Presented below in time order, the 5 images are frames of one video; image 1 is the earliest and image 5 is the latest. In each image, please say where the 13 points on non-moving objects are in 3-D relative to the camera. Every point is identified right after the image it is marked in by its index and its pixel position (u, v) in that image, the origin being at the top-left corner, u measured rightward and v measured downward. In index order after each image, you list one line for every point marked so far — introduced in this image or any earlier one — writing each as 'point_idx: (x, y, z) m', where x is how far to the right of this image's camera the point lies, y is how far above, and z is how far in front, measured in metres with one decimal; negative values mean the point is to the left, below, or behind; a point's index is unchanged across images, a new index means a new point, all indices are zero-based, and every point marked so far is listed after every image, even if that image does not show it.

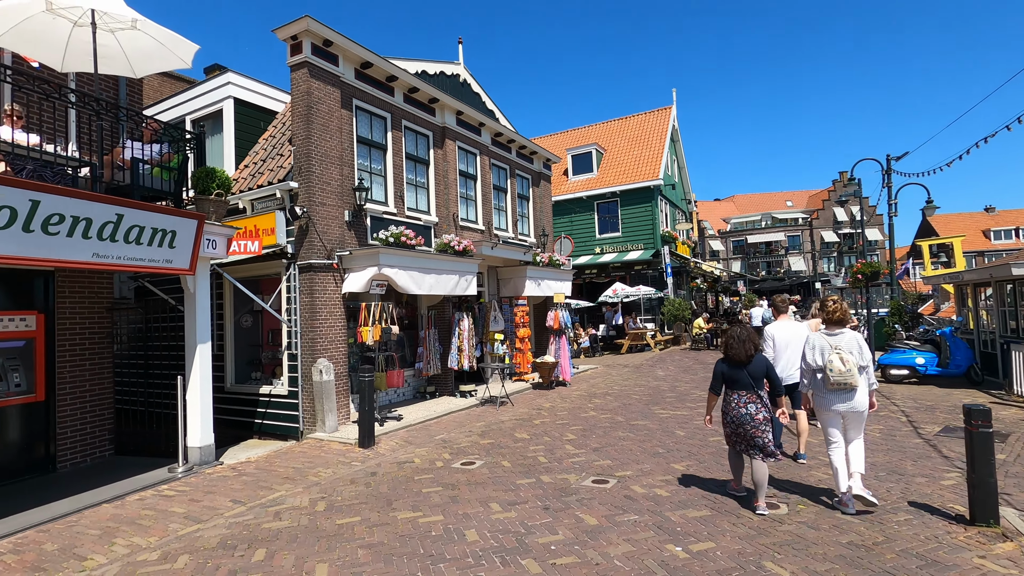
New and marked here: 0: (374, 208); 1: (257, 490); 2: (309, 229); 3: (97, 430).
0: (-2.5, +1.5, +9.8) m
1: (-2.9, -2.3, +6.0) m
2: (-3.3, +1.0, +8.7) m
3: (-5.8, -2.0, +7.5) m
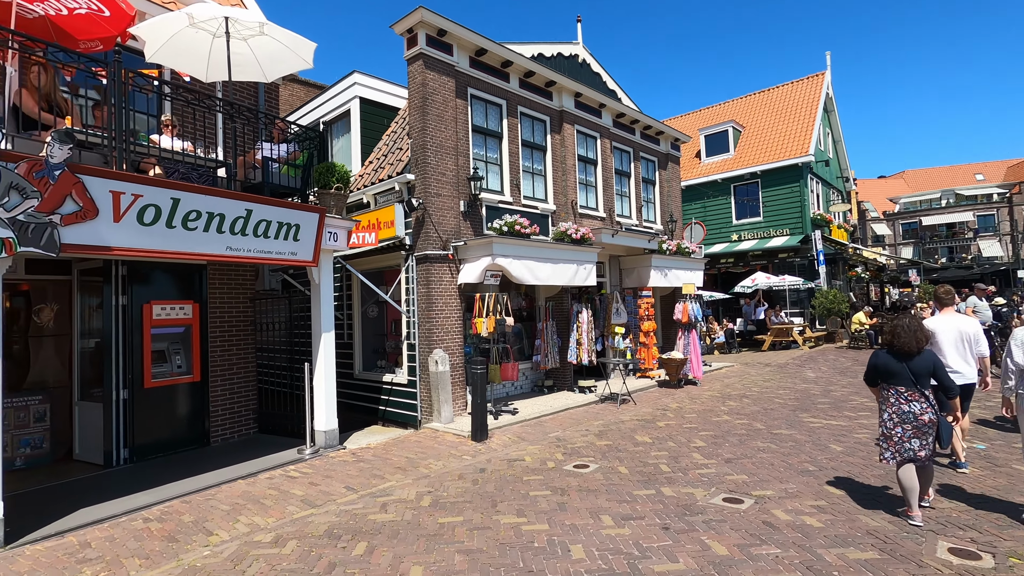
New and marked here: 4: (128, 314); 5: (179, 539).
0: (-0.4, +1.6, +9.7) m
1: (-1.6, -2.2, +6.0) m
2: (-1.4, +1.1, +8.7) m
3: (-4.1, -1.9, +8.2) m
4: (-5.0, -0.3, +7.0) m
5: (-2.8, -2.1, +4.5) m
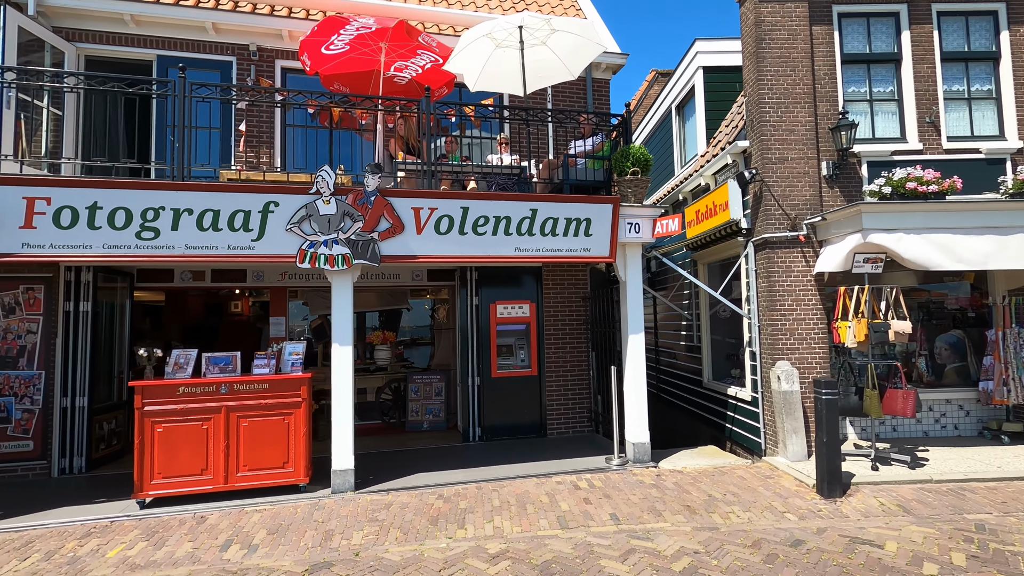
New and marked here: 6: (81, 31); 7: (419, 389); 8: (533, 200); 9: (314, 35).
0: (+4.6, +1.8, +6.8) m
1: (+1.3, -2.1, +5.0) m
2: (+3.2, +1.2, +6.8) m
3: (+1.0, -1.9, +8.4) m
4: (-0.5, -0.4, +8.2) m
5: (-0.7, -2.1, +4.8) m
6: (-5.6, +3.4, +7.0) m
7: (-1.6, -1.7, +9.0) m
8: (+0.2, +1.0, +6.0) m
9: (-2.5, +3.1, +6.6) m
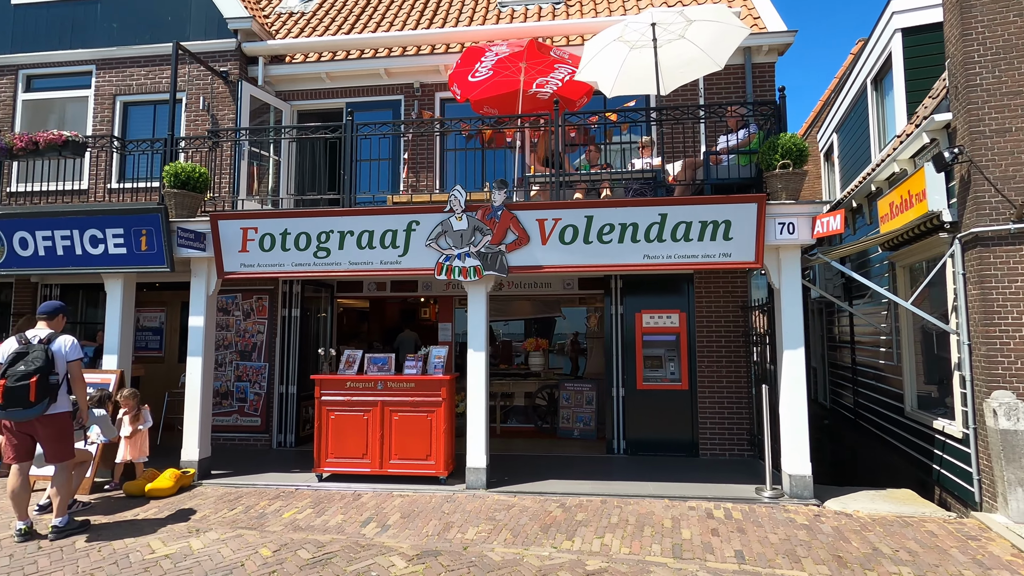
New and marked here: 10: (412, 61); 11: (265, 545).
0: (+5.9, +1.7, +4.9) m
1: (+2.2, -2.2, +4.4) m
2: (+4.7, +1.1, +5.4) m
3: (+3.2, -2.0, +7.6) m
4: (+1.7, -0.5, +7.9) m
5: (+0.3, -2.2, +4.9) m
6: (-3.6, +3.2, +8.8) m
7: (+1.0, -1.9, +9.1) m
8: (+1.6, +0.9, +5.7) m
9: (-0.7, +3.0, +7.3) m
10: (-1.5, +3.5, +8.2) m
11: (-2.1, -2.2, +4.6) m
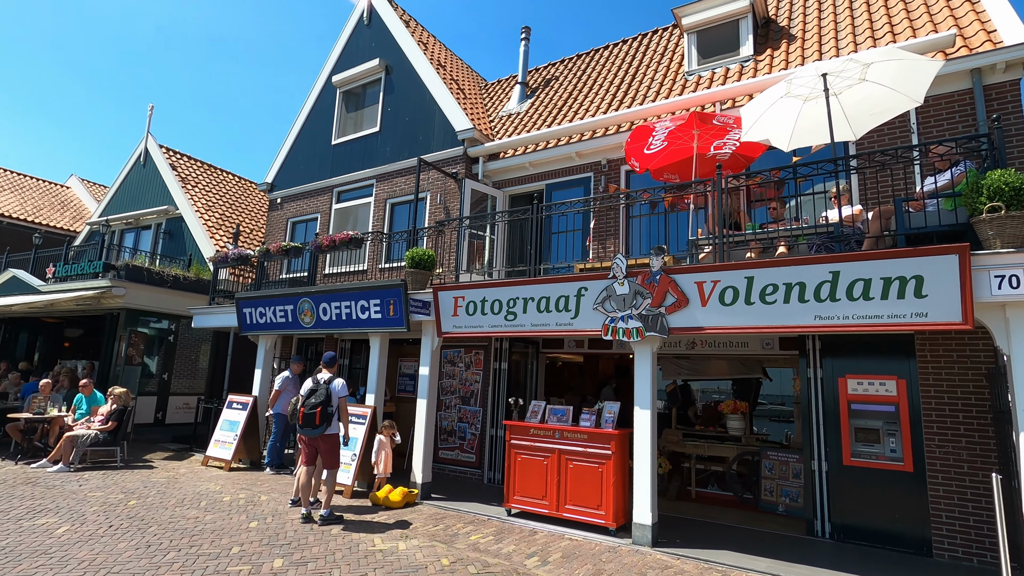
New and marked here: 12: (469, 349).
0: (+6.8, +1.3, +2.8) m
1: (+3.1, -2.7, +3.6) m
2: (+5.8, +0.6, +3.7) m
3: (+5.4, -2.7, +6.0) m
4: (+4.2, -1.3, +7.2) m
5: (+1.7, -2.8, +4.8) m
6: (-0.1, +2.1, +10.5) m
7: (+4.1, -2.8, +8.4) m
8: (+3.2, +0.3, +5.3) m
9: (+1.8, +2.2, +8.0) m
10: (+1.5, +2.5, +9.2) m
11: (-0.7, -2.8, +5.6) m
12: (-0.8, -1.2, +10.2) m
